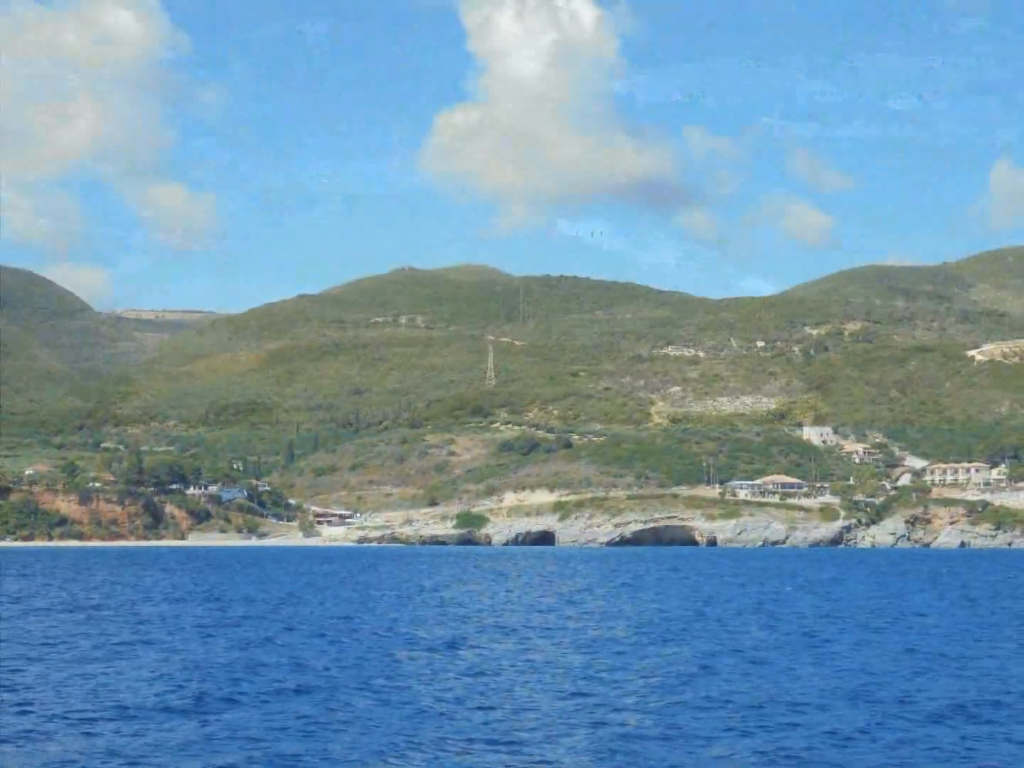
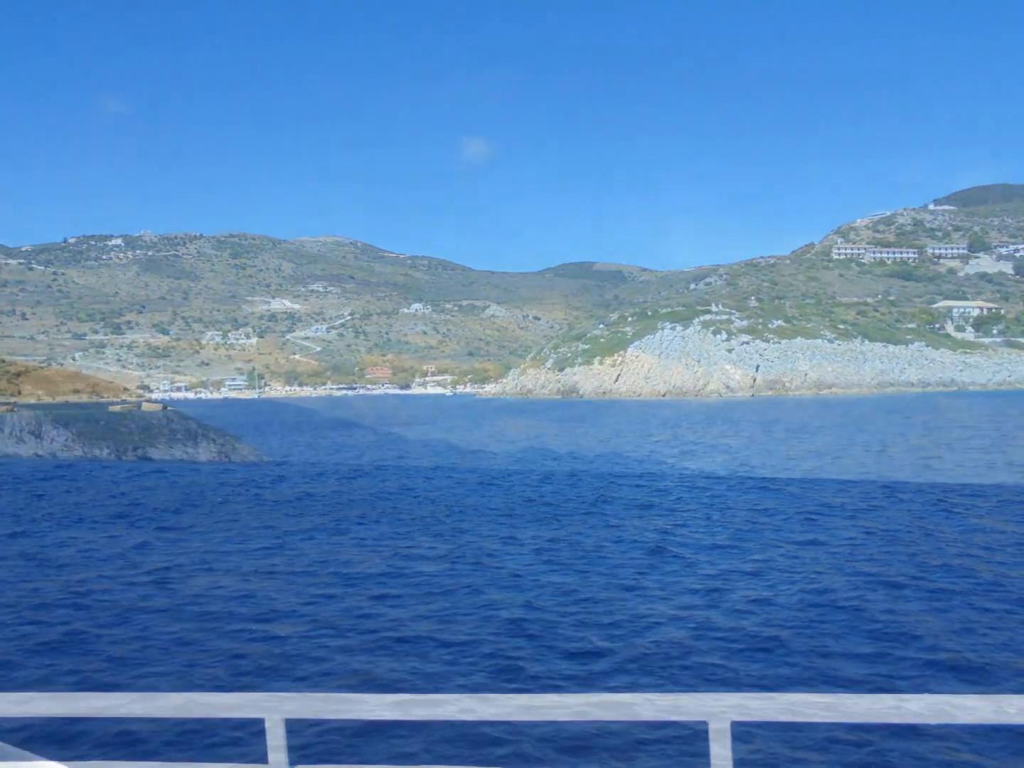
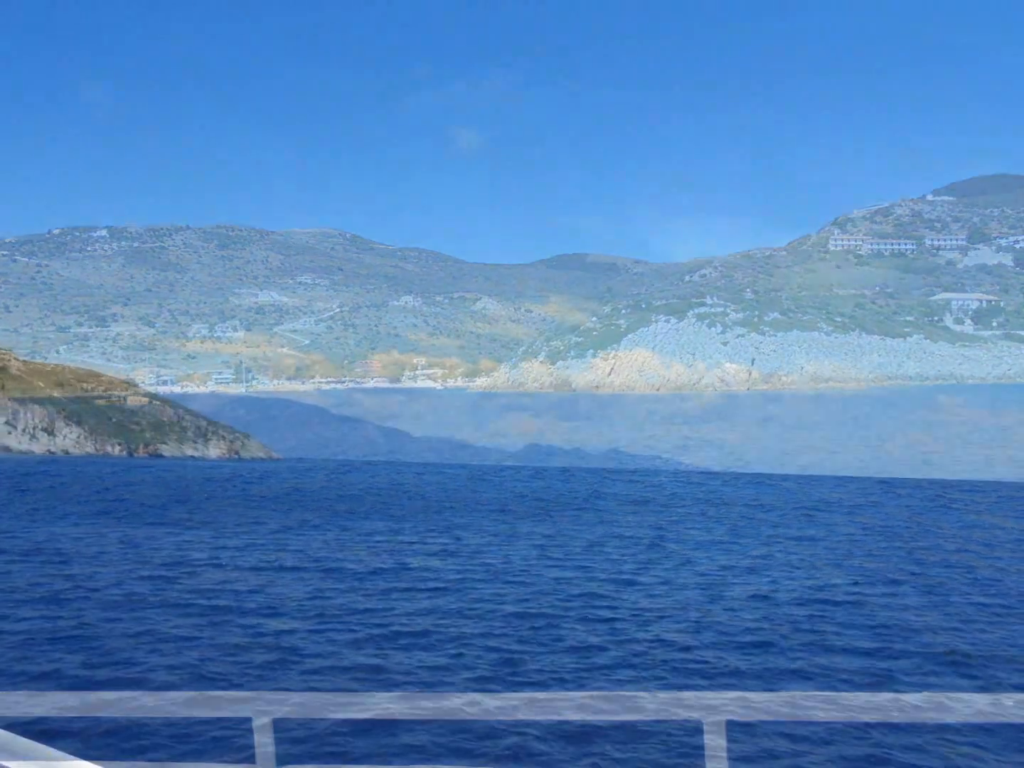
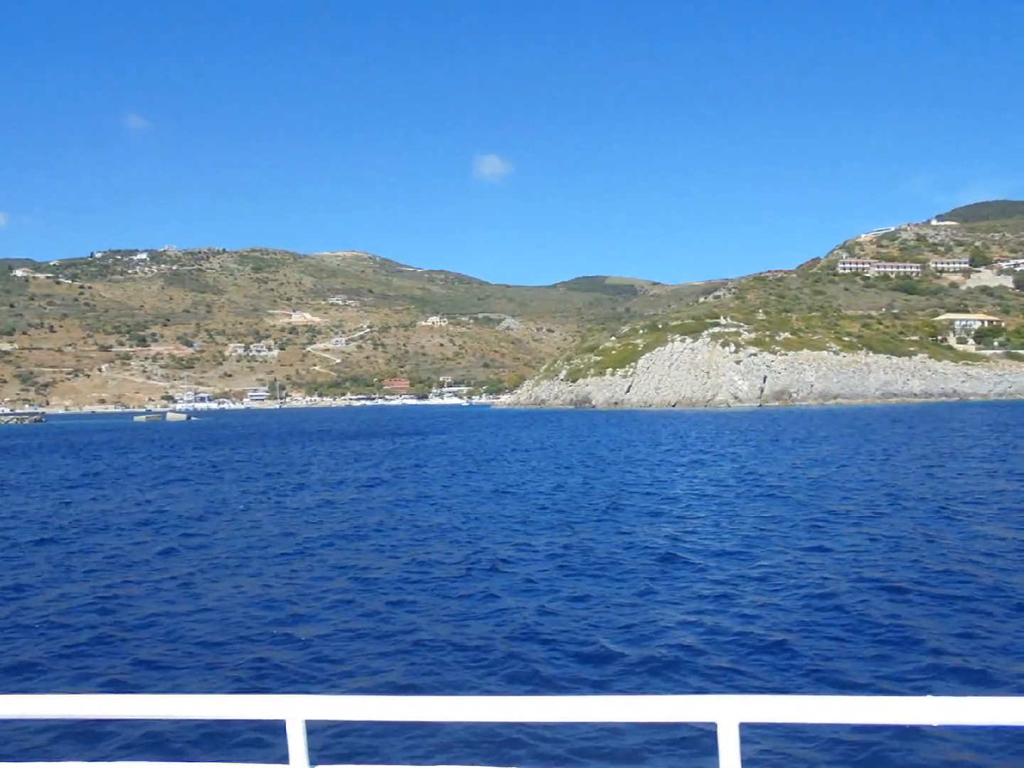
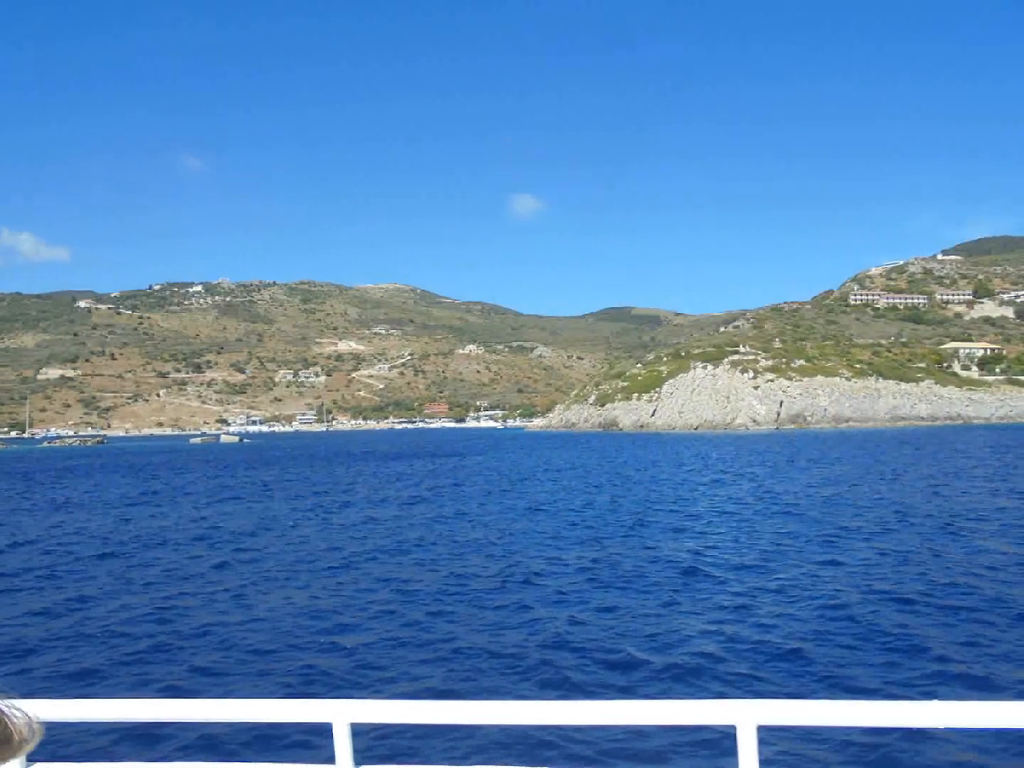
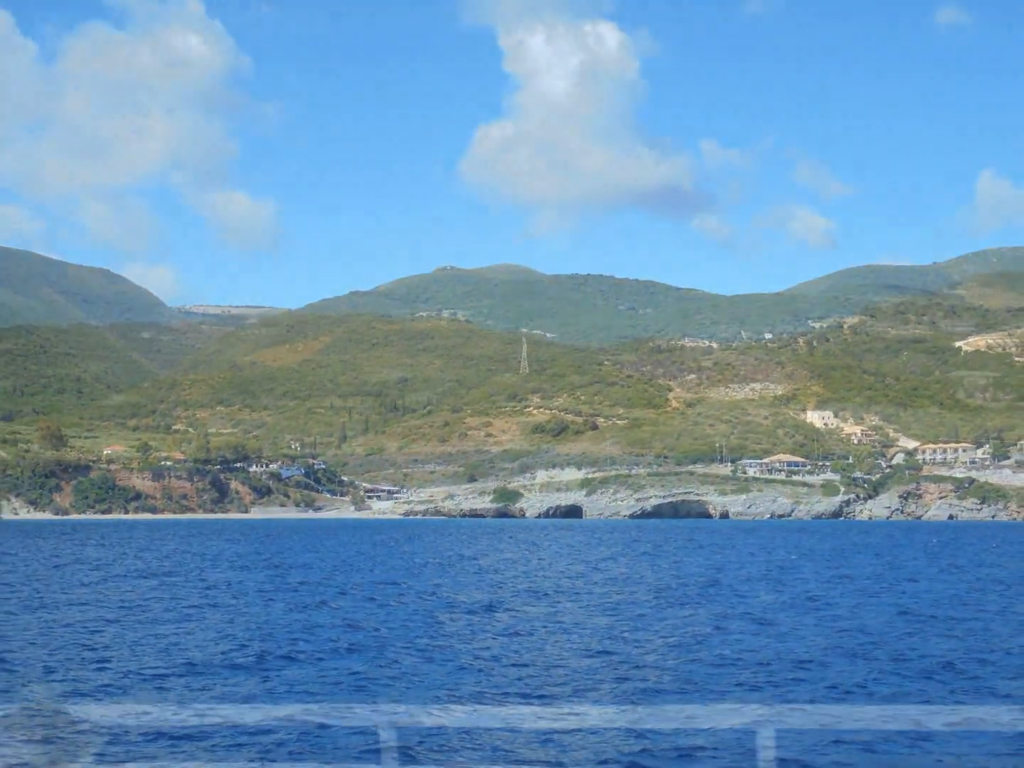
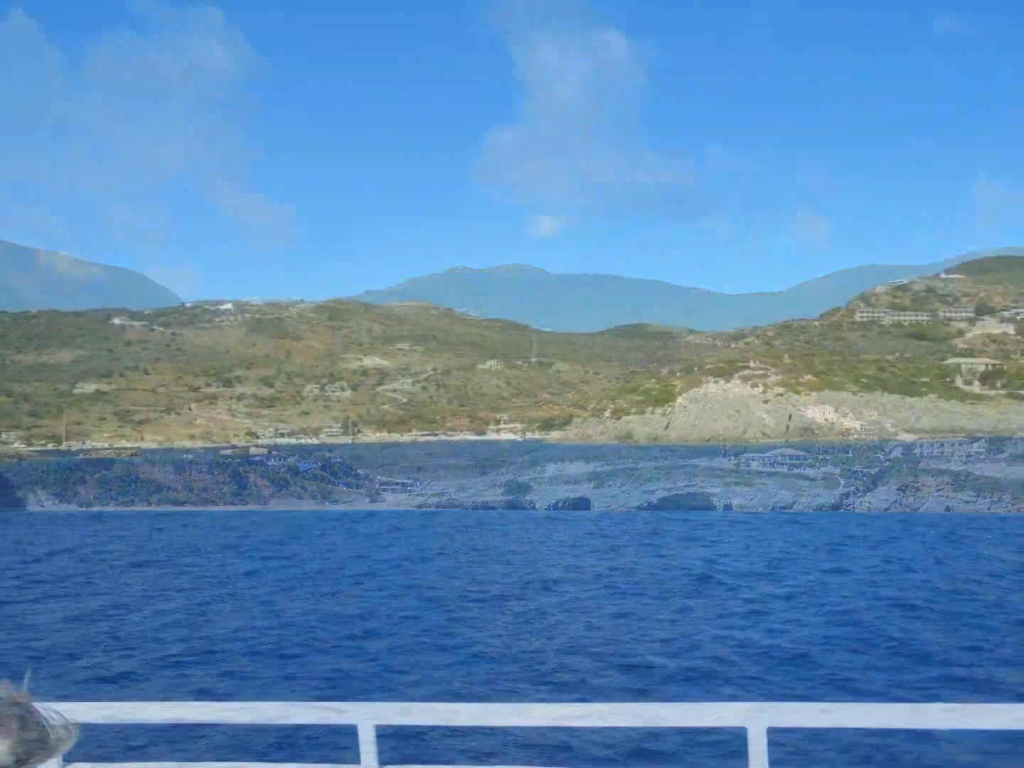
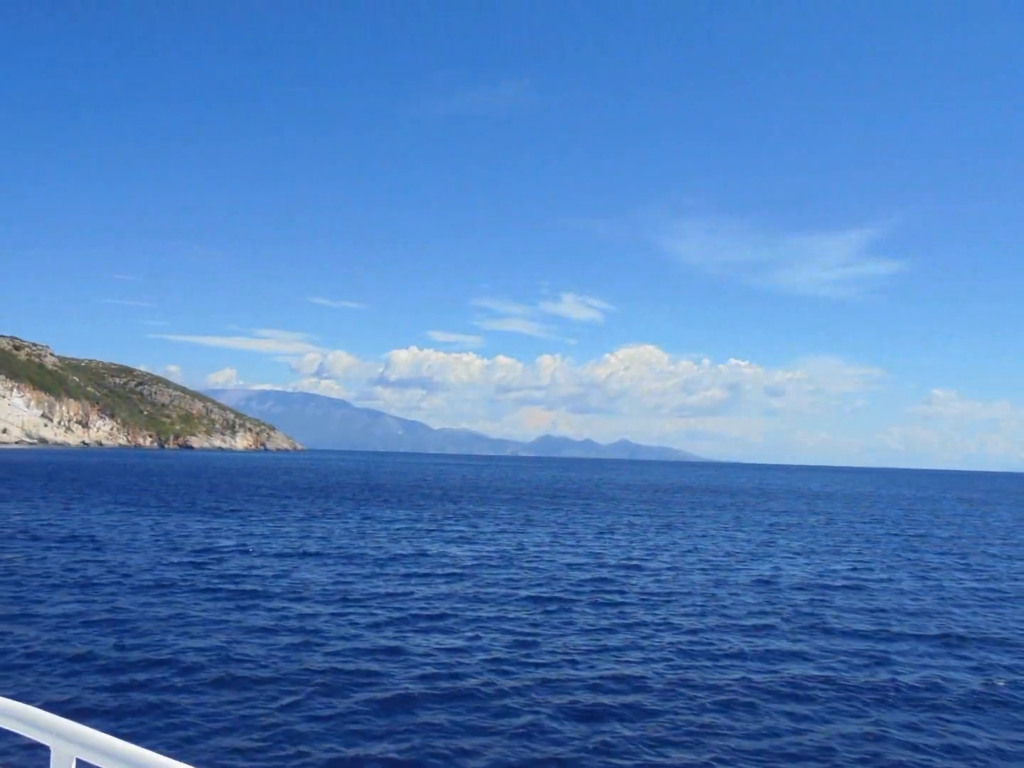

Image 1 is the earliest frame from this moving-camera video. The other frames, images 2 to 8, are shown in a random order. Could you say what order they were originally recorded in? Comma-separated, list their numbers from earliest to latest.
6, 7, 5, 4, 2, 3, 8
